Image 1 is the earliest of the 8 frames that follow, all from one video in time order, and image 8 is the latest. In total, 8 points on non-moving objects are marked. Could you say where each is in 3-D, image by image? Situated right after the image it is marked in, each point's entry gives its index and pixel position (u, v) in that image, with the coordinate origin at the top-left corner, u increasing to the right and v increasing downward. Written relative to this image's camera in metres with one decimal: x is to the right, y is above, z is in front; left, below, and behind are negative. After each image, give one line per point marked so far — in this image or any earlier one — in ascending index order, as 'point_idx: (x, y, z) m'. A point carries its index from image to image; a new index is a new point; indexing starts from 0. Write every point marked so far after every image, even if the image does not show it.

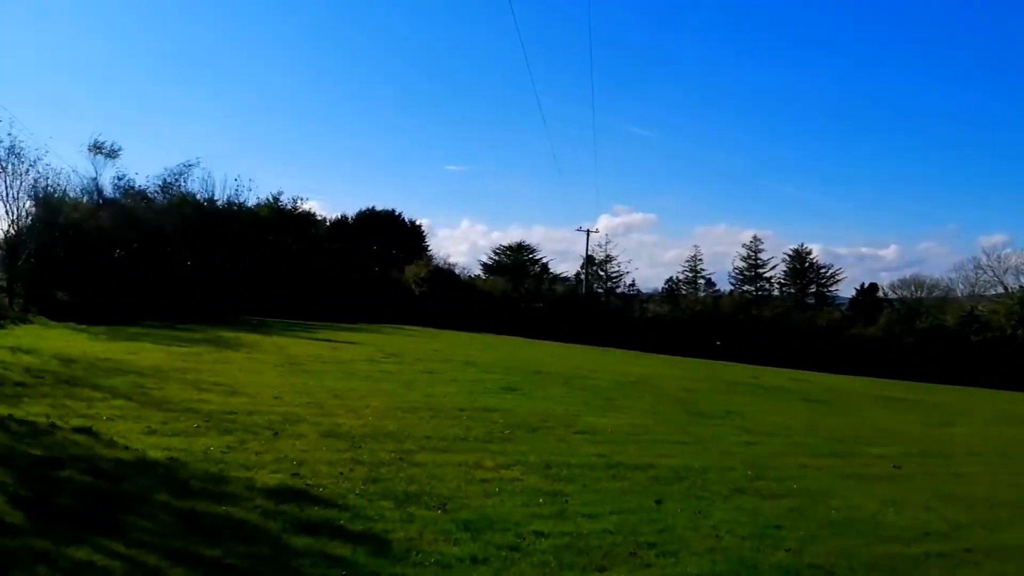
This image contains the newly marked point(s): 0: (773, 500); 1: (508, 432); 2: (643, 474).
0: (+1.4, -1.2, +5.1) m
1: (0.0, -1.0, +6.5) m
2: (+0.8, -1.1, +5.5) m
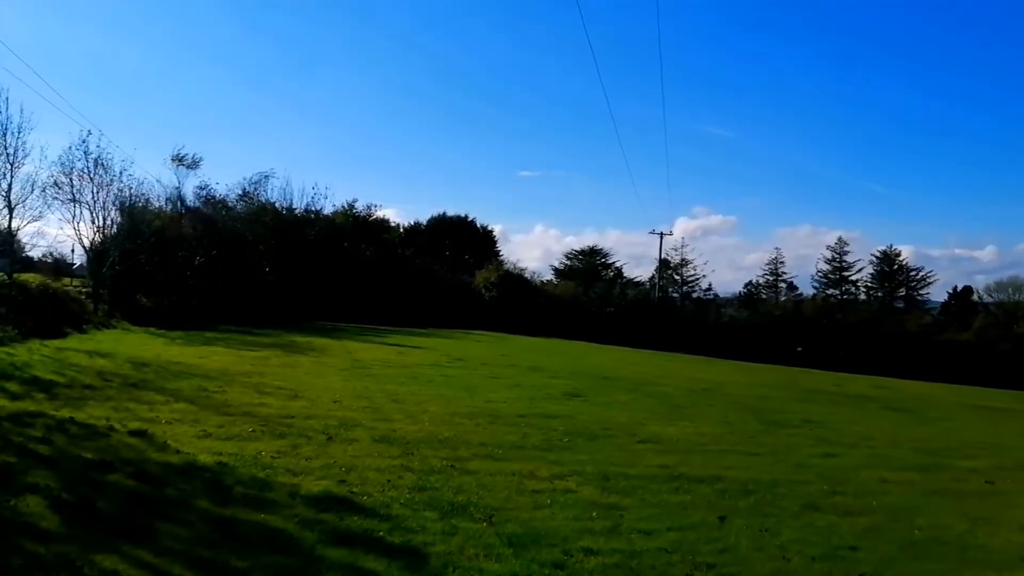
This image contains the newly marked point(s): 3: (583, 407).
0: (+1.7, -1.2, +4.8) m
1: (+0.4, -1.0, +6.3) m
2: (+1.1, -1.1, +5.2) m
3: (+0.7, -1.2, +9.0) m
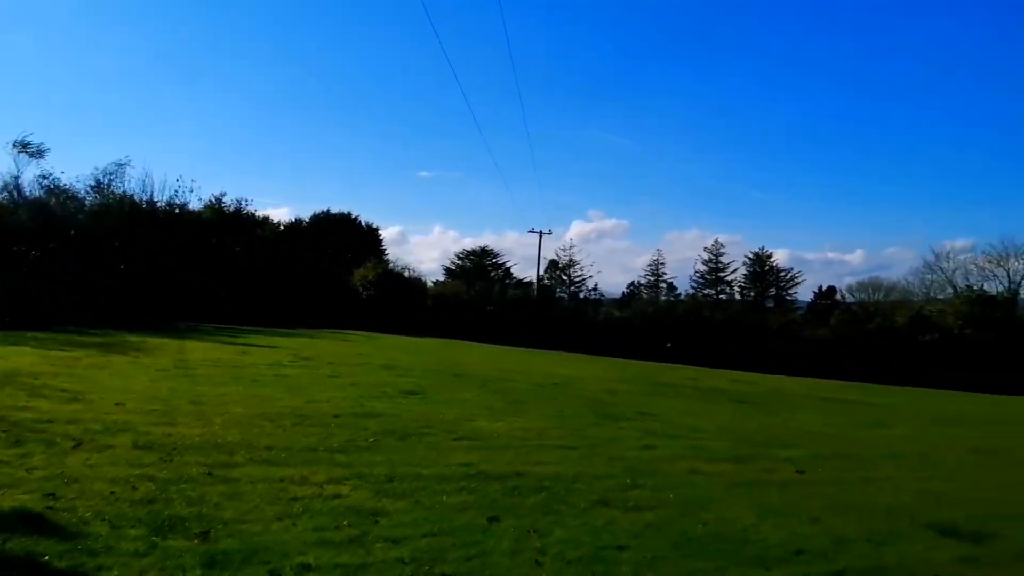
0: (+0.6, -1.1, +4.6) m
1: (-0.9, -1.0, +5.9) m
2: (-0.1, -1.1, +4.9) m
3: (-0.9, -1.1, +8.6) m
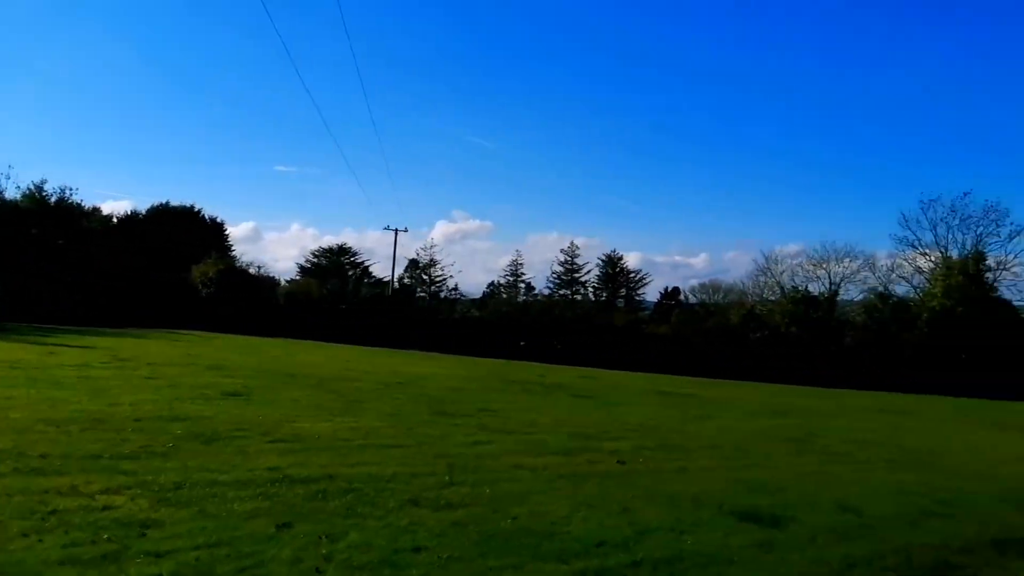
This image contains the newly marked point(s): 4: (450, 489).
0: (-0.3, -1.1, +4.4) m
1: (-2.0, -0.9, +5.5) m
2: (-1.0, -1.0, +4.7) m
3: (-2.5, -1.0, +8.2) m
4: (-0.3, -1.1, +5.0) m
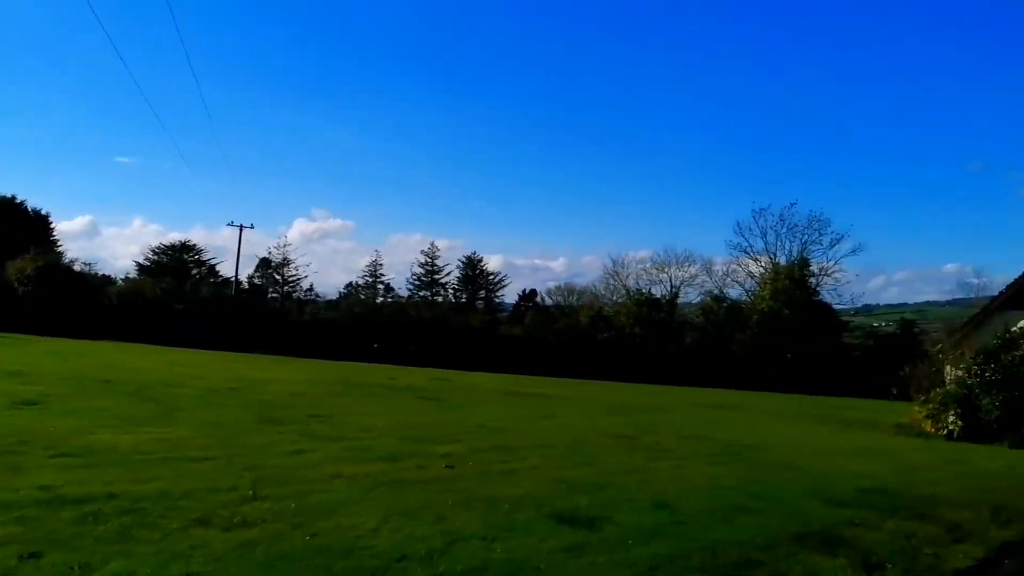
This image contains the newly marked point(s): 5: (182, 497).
0: (-1.2, -1.1, +4.1) m
1: (-3.1, -0.9, +4.9) m
2: (-2.0, -1.0, +4.2) m
3: (-3.9, -1.0, +7.4) m
4: (-1.3, -1.1, +4.6) m
5: (-1.7, -1.1, +4.7) m
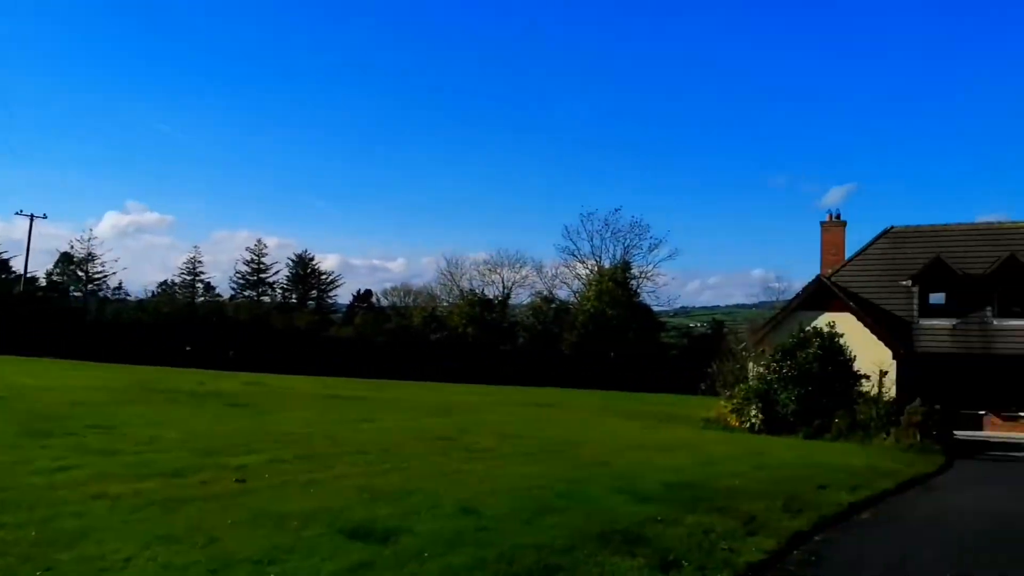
0: (-2.1, -1.1, +3.5) m
1: (-4.1, -0.9, +3.9) m
2: (-2.9, -1.0, +3.4) m
3: (-5.4, -1.0, +6.2) m
4: (-2.3, -1.1, +4.0) m
5: (-2.7, -1.0, +3.9) m
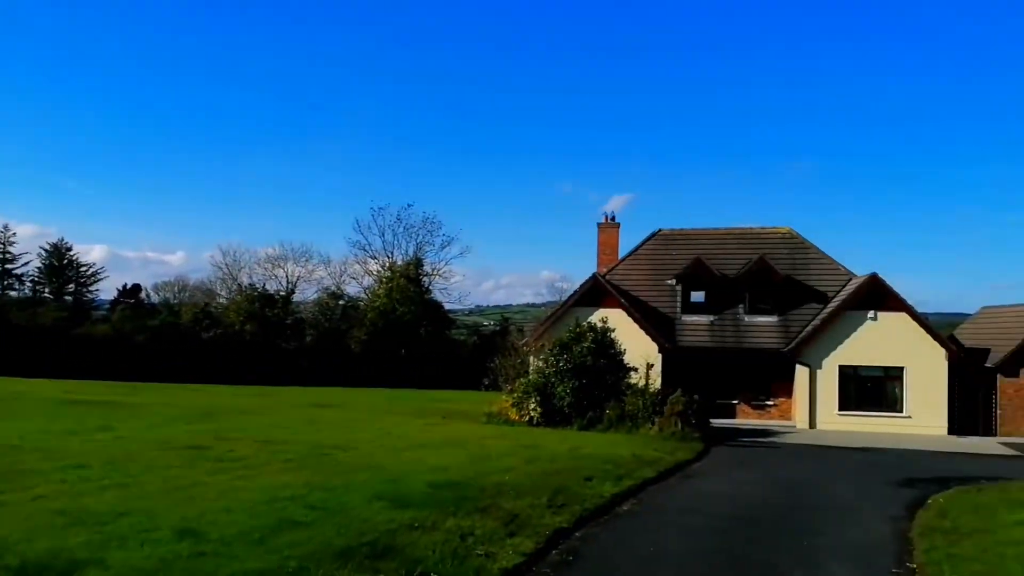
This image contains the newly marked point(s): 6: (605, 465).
0: (-3.1, -1.0, +2.2) m
1: (-5.1, -0.8, +2.2) m
2: (-3.8, -0.9, +2.0) m
3: (-6.9, -0.9, +4.2) m
4: (-3.4, -1.0, +2.7) m
5: (-3.8, -1.0, +2.6) m
6: (+2.0, -3.8, +19.6) m
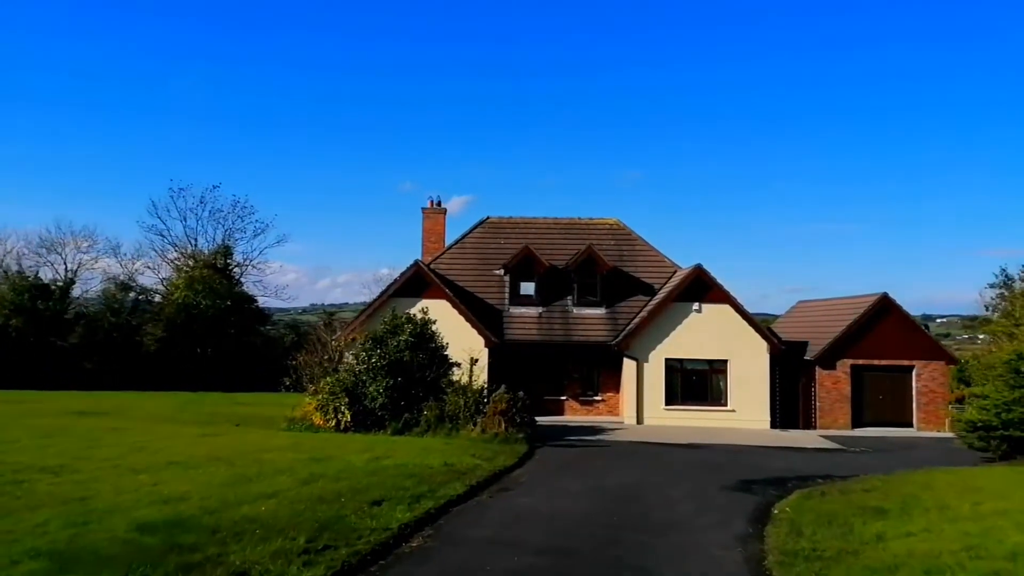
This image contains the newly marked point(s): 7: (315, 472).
0: (-3.8, -0.6, -1.8) m
1: (-5.8, -0.5, -2.2) m
2: (-4.5, -0.6, -2.1) m
3: (-7.9, -0.5, -0.5) m
4: (-4.2, -0.7, -1.4) m
5: (-4.5, -0.6, -1.5) m
6: (-1.9, -3.4, +16.3) m
7: (-3.7, -3.4, +17.1) m
